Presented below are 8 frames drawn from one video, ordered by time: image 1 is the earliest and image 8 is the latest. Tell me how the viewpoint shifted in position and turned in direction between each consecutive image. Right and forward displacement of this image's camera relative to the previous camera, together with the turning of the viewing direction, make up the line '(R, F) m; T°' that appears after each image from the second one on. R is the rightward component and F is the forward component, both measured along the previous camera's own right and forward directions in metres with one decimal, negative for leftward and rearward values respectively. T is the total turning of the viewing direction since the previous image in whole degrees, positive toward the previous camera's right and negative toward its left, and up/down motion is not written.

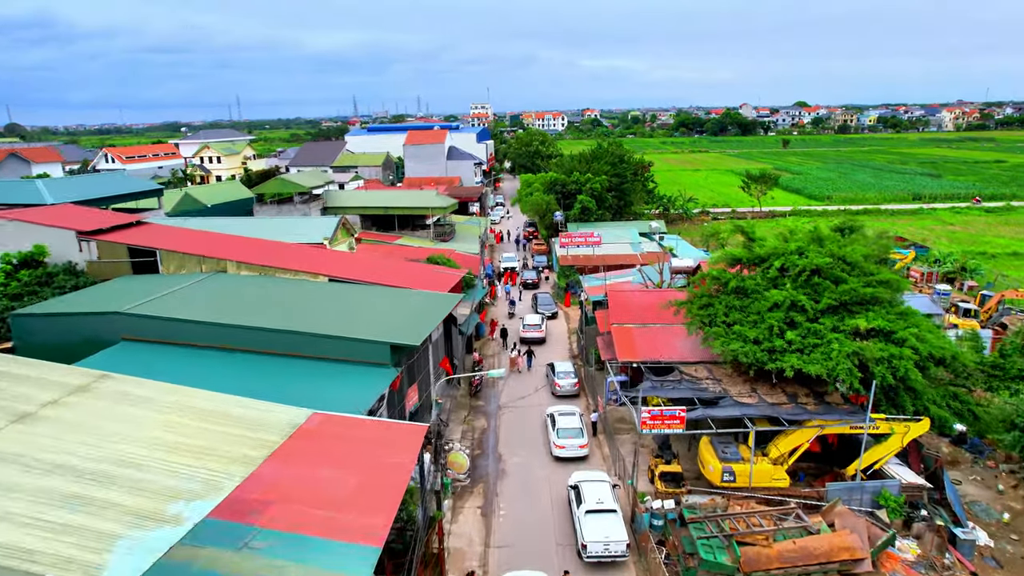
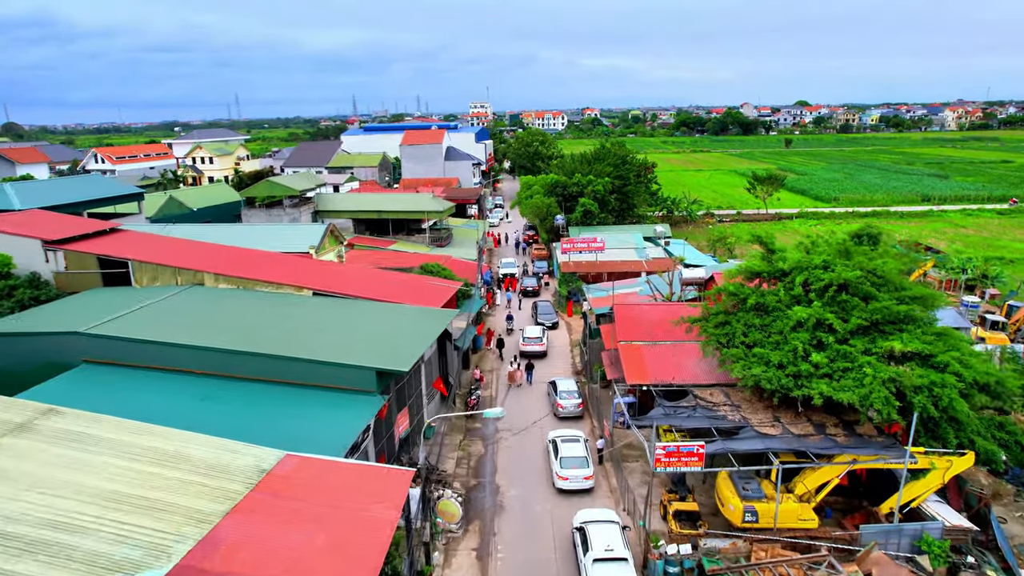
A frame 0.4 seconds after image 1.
(0.0, +1.6) m; 0°
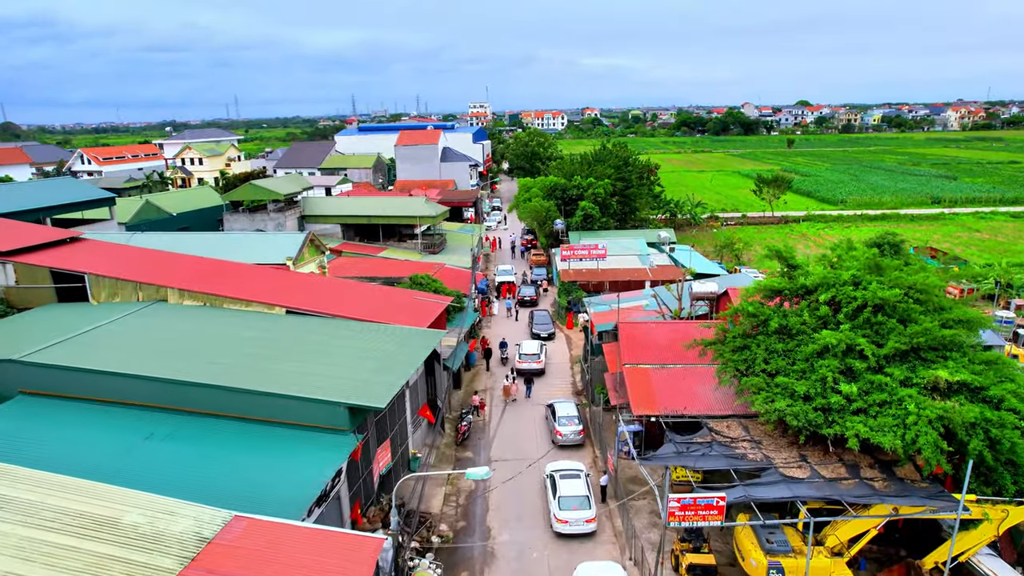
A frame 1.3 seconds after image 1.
(+0.2, +1.9) m; 0°
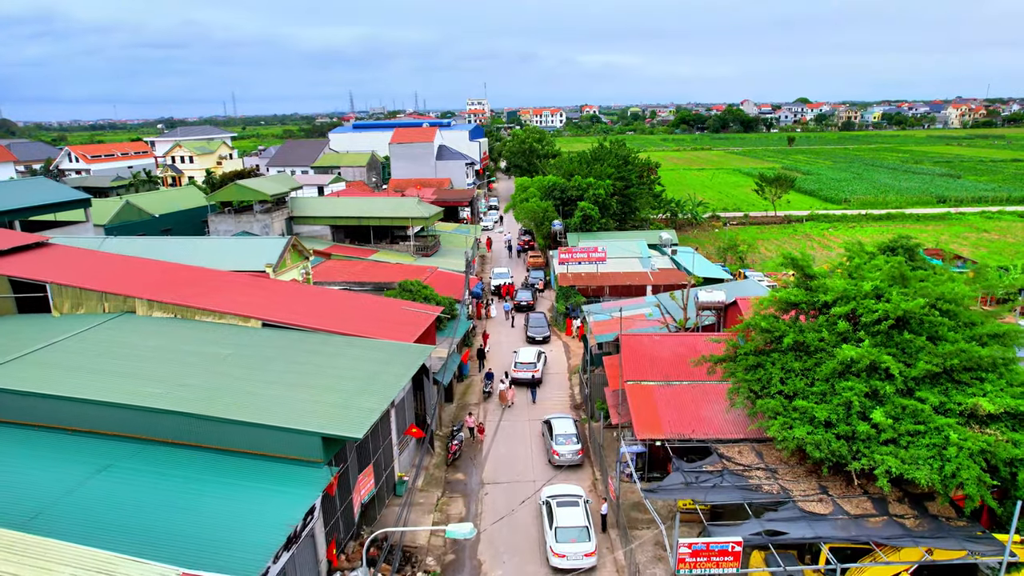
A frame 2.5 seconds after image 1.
(+0.1, +1.3) m; 0°
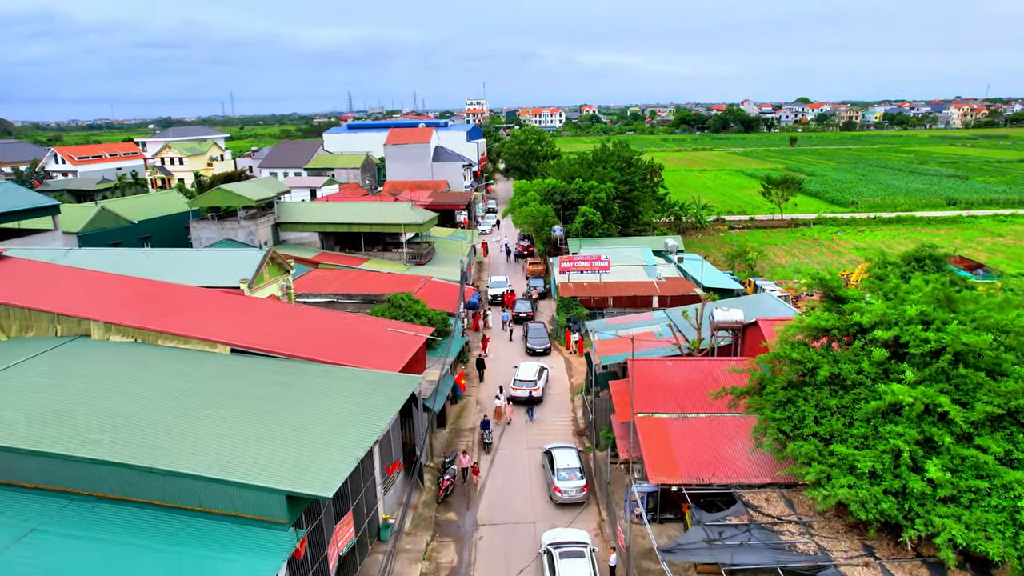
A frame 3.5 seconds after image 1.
(0.0, +1.7) m; 0°
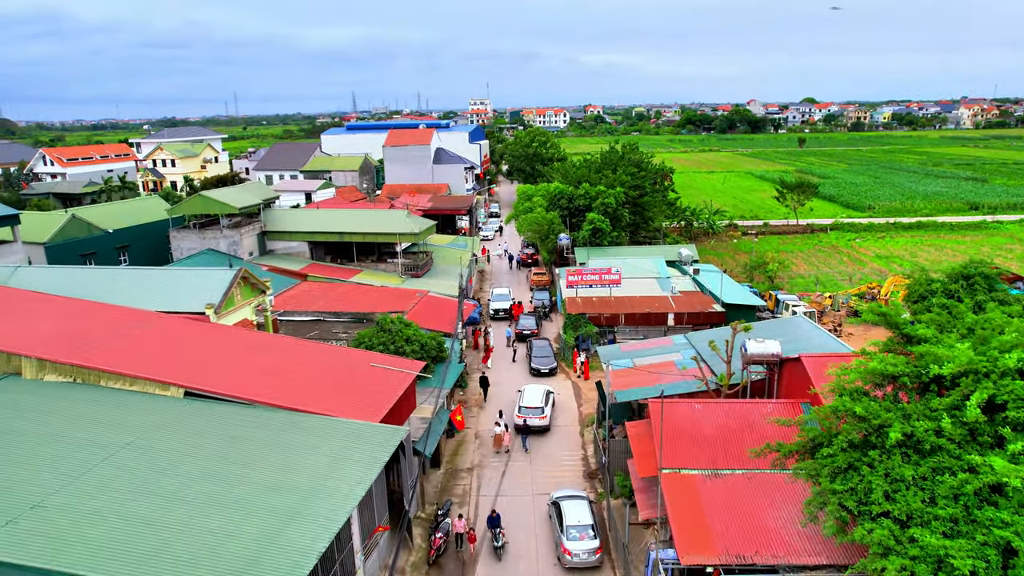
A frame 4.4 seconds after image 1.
(0.0, +2.3) m; 0°
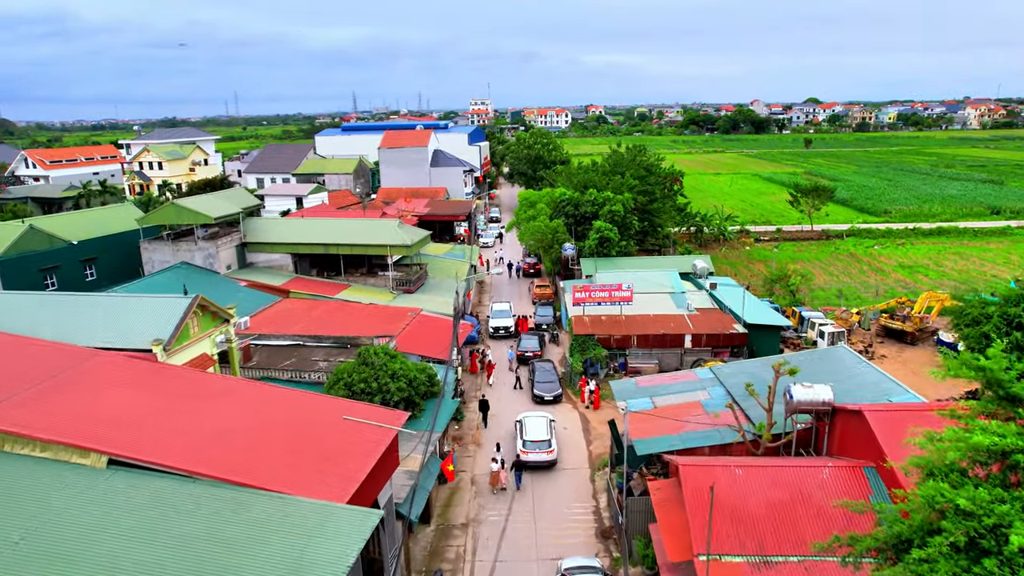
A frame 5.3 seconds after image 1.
(0.0, +2.5) m; 0°
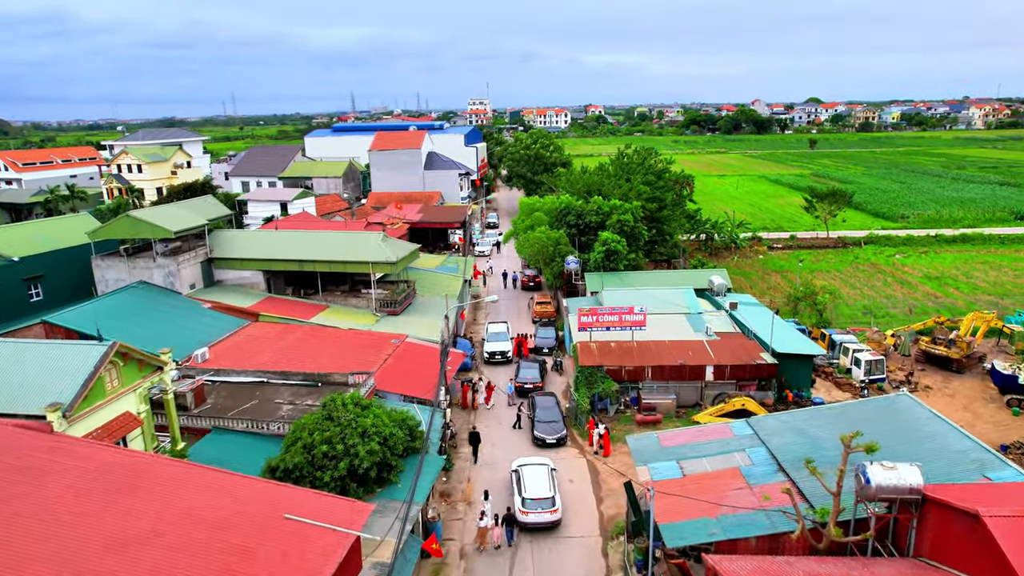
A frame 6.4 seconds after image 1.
(+0.1, +3.0) m; 0°
